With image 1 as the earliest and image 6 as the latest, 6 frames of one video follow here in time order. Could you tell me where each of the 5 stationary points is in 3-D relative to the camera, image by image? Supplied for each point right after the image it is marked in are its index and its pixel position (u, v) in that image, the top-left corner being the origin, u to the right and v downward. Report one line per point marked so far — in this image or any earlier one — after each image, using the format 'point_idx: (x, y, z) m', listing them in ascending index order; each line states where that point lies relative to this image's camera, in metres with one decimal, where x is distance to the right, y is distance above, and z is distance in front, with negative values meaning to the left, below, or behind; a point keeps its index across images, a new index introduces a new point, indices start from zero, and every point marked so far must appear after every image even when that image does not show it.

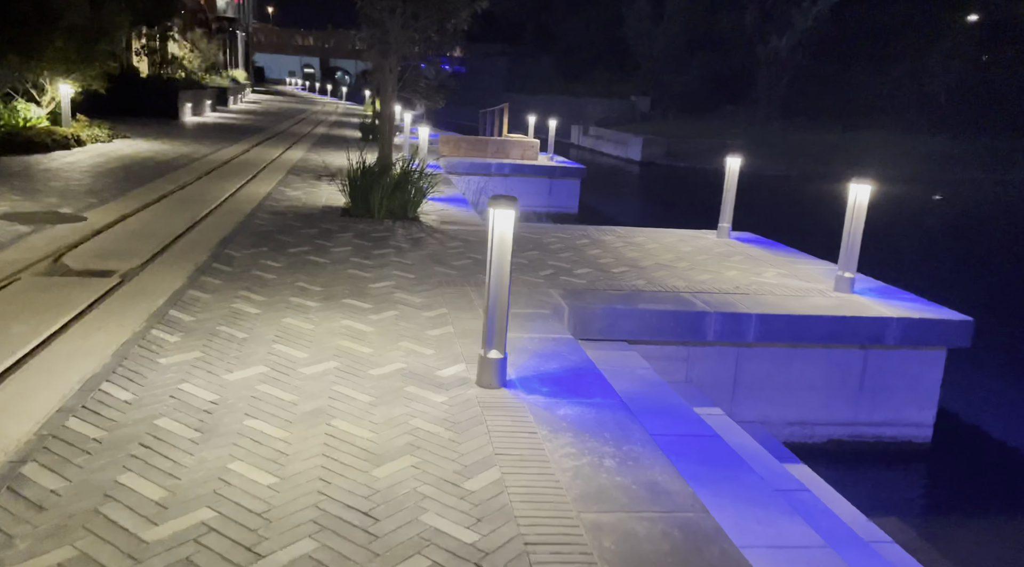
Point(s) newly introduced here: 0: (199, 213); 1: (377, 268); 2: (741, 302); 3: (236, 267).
0: (-3.5, +0.8, +9.0) m
1: (-1.2, +0.1, +7.0) m
2: (+1.9, -0.1, +6.5) m
3: (-2.3, +0.1, +6.6) m
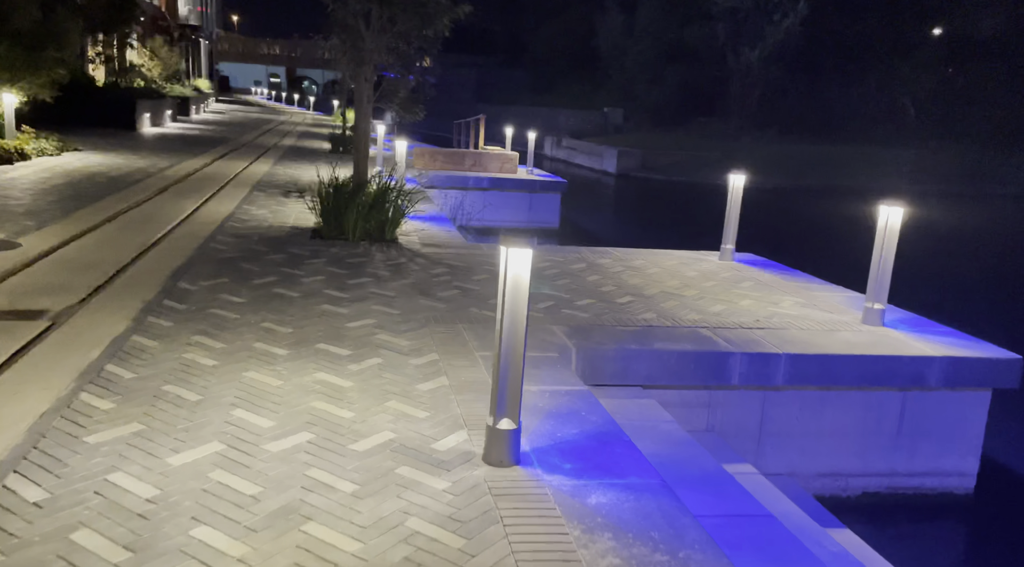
0: (-3.6, +0.5, +8.1) m
1: (-1.2, -0.1, +6.2) m
2: (+1.8, -0.4, +5.8) m
3: (-2.3, -0.2, +5.7) m
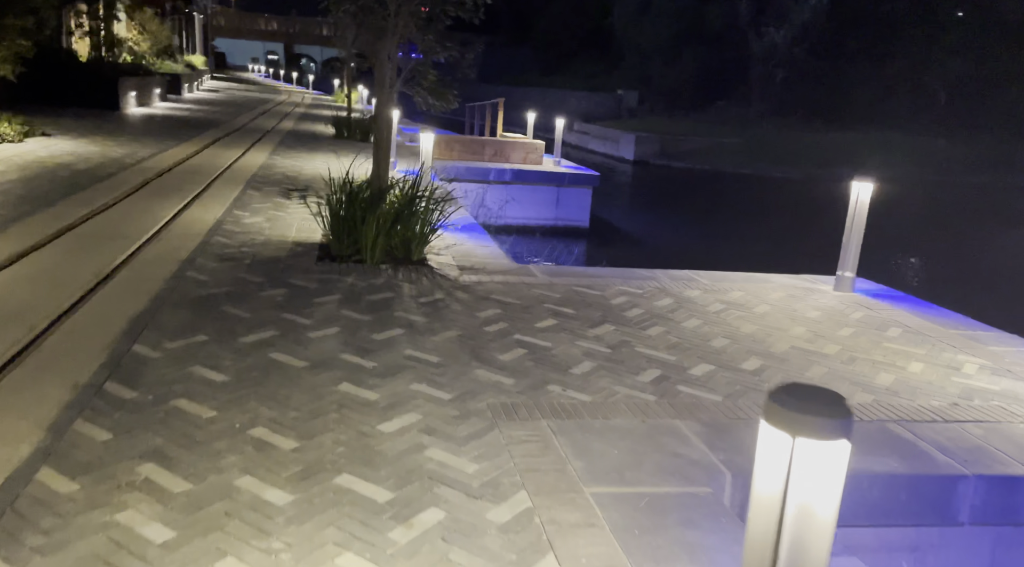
0: (-3.1, +0.2, +6.2) m
1: (-0.7, -0.5, +4.3) m
2: (+2.4, -0.8, +4.0) m
3: (-1.8, -0.5, +3.8) m
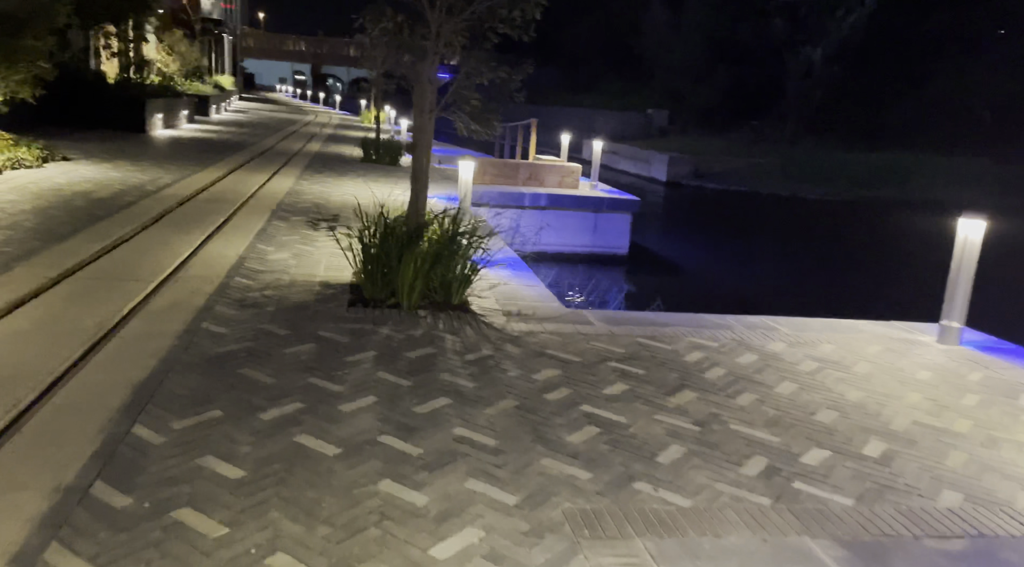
0: (-2.7, -0.2, +5.5) m
1: (-0.3, -0.8, +3.5) m
2: (+2.7, -1.1, +3.1) m
3: (-1.4, -0.8, +3.1) m
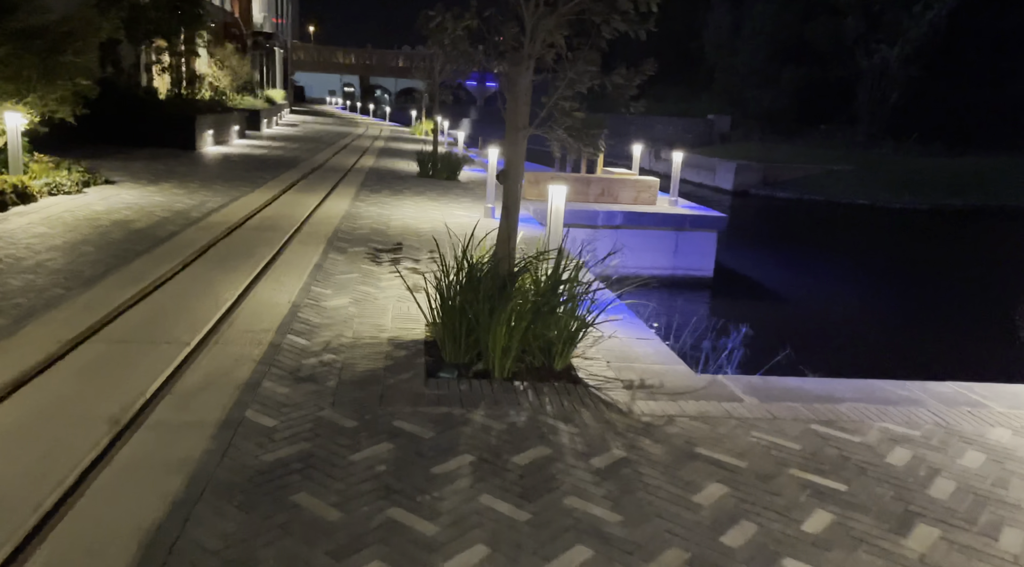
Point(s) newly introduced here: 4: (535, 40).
0: (-2.0, -0.6, +4.3) m
1: (+0.3, -1.2, +2.2) m
2: (+3.3, -1.4, +1.5) m
3: (-0.9, -1.2, +1.8) m
4: (+0.2, +1.6, +5.4) m
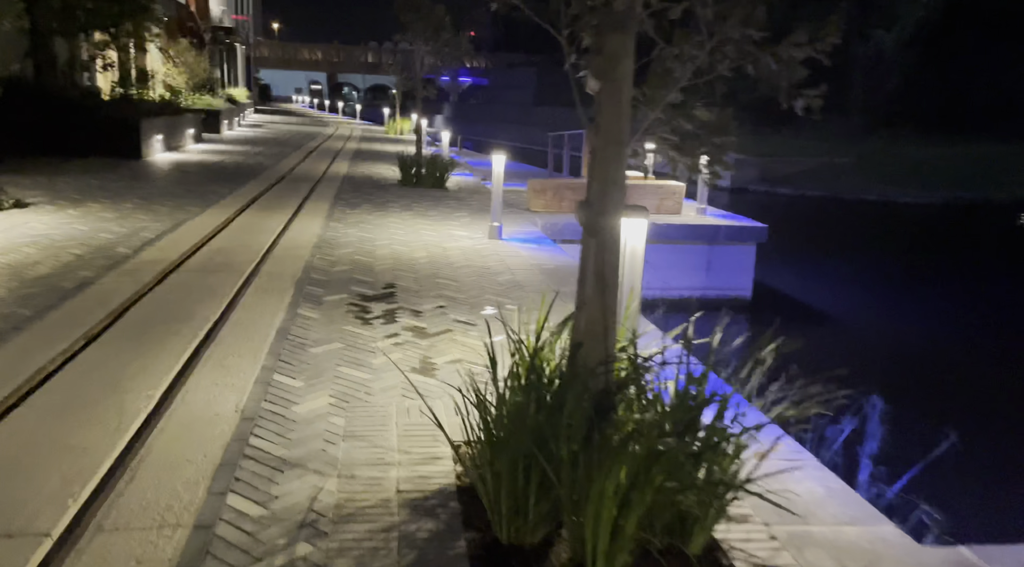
0: (-1.5, -1.1, +2.0) m
1: (+0.8, -1.7, 0.0) m
2: (+3.8, -1.9, -0.5) m
3: (-0.3, -1.7, -0.4) m
4: (+0.5, +1.2, +3.2) m
